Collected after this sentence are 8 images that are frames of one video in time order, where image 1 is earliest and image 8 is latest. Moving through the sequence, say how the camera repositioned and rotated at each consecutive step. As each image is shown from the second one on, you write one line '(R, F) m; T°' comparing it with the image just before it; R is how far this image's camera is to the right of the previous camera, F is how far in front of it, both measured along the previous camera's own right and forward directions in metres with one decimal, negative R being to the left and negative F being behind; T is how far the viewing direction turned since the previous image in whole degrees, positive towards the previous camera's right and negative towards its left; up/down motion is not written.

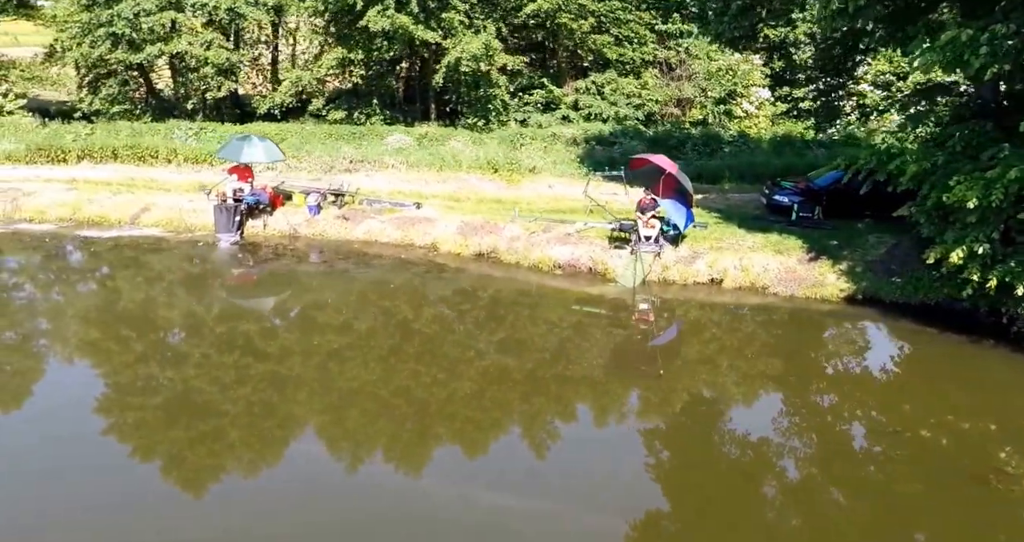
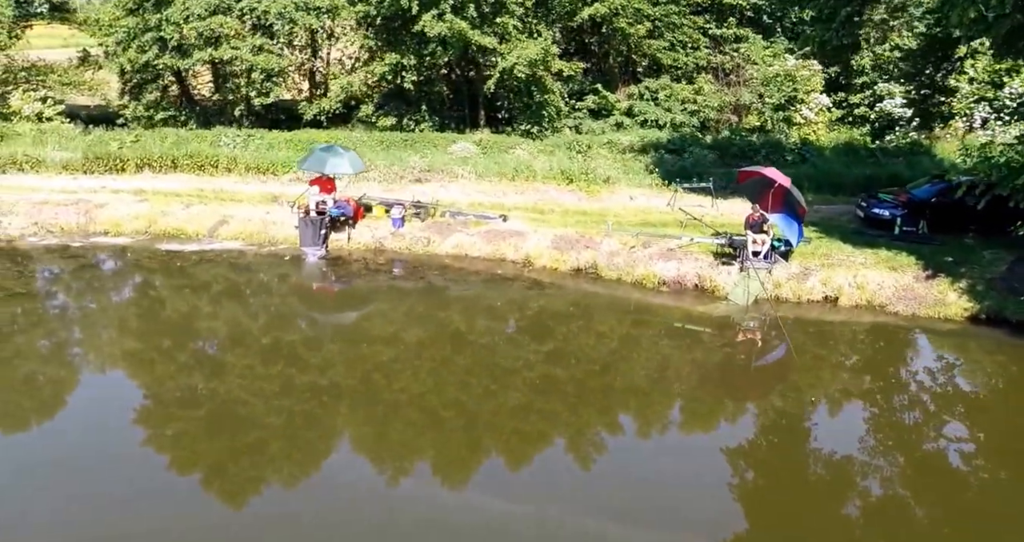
(-2.0, +0.7) m; 0°
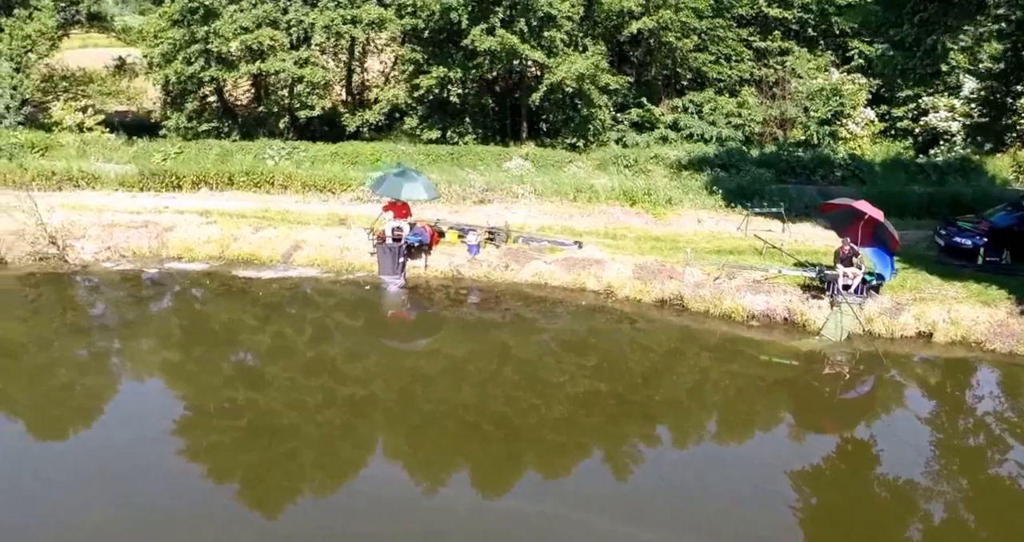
(-1.7, +0.1) m; 0°
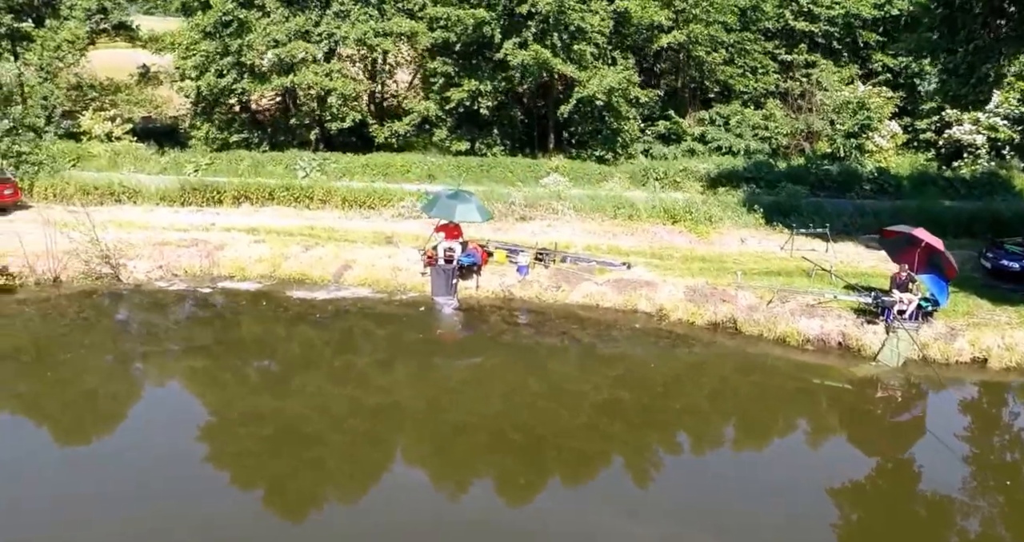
(-1.2, -0.2) m; 0°
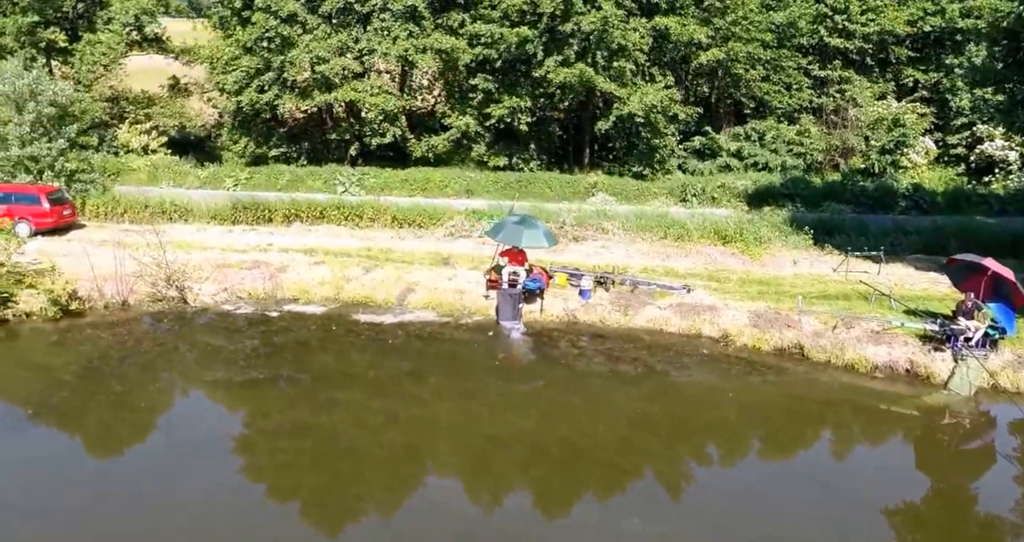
(-1.4, -0.2) m; 0°
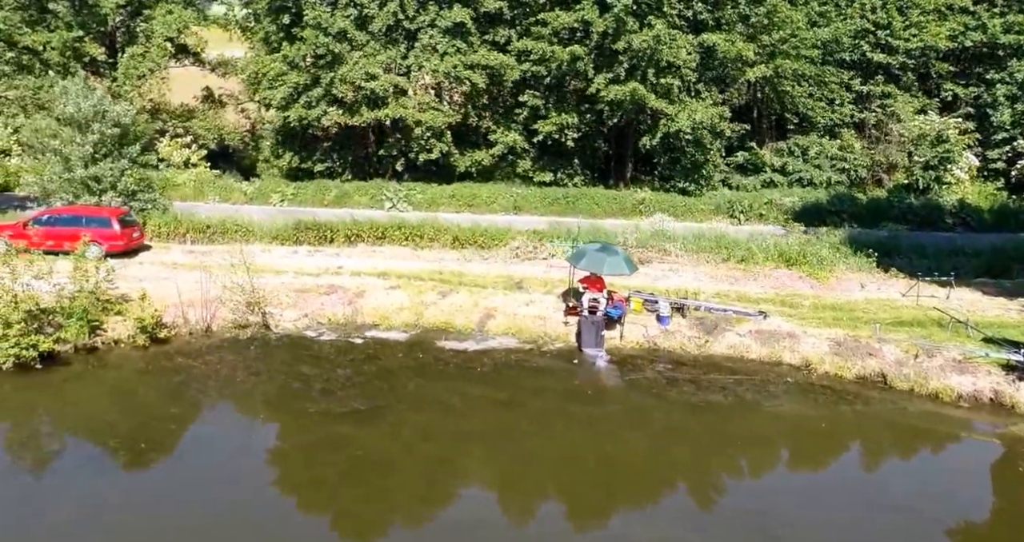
(-1.9, -0.2) m; 0°
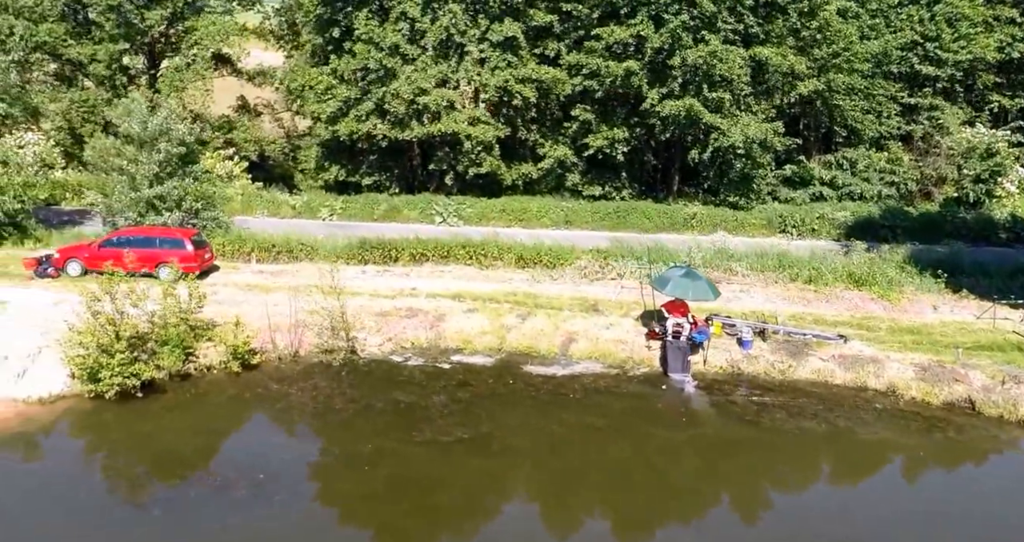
(-1.8, -0.1) m; 0°
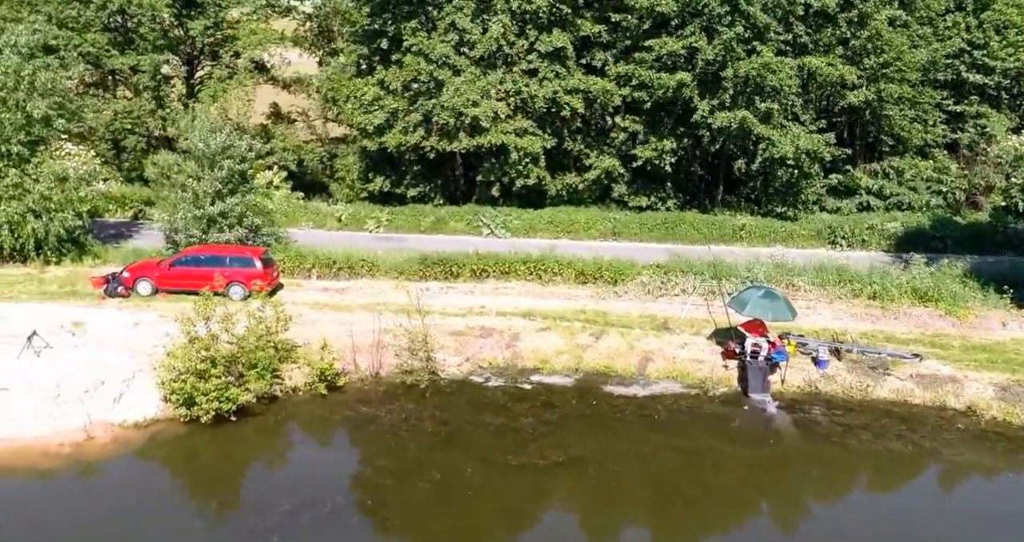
(-1.7, -0.2) m; -1°
